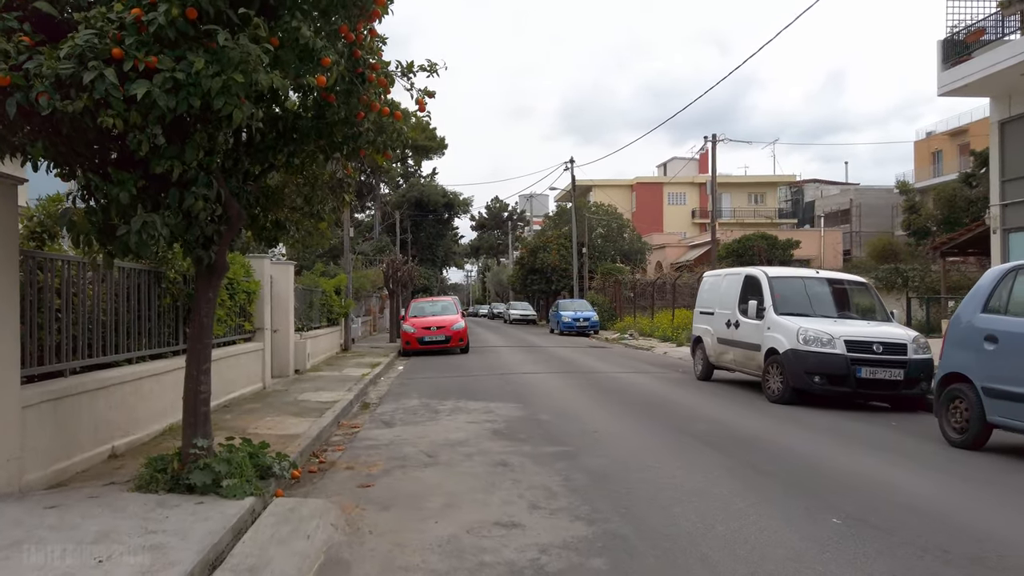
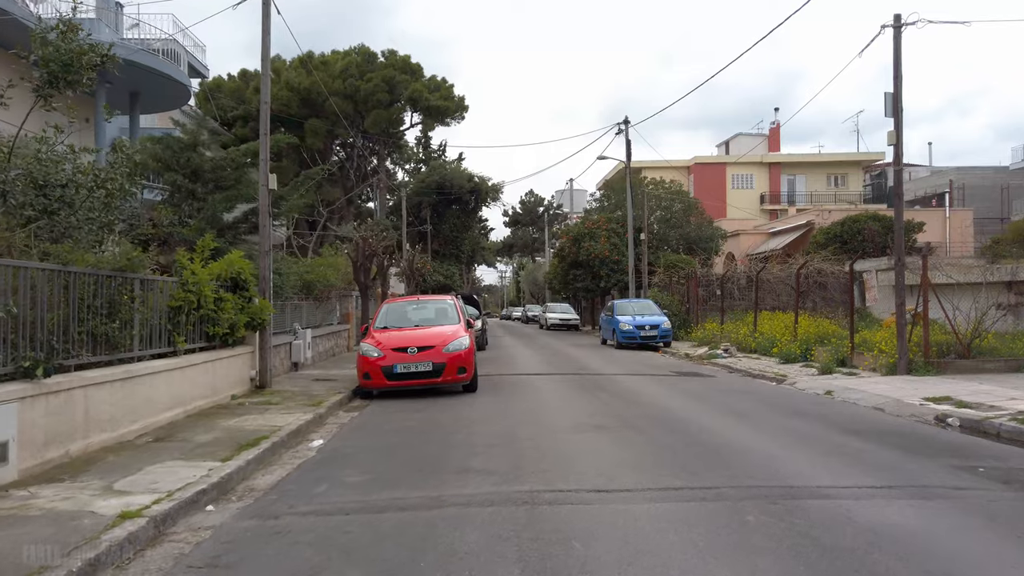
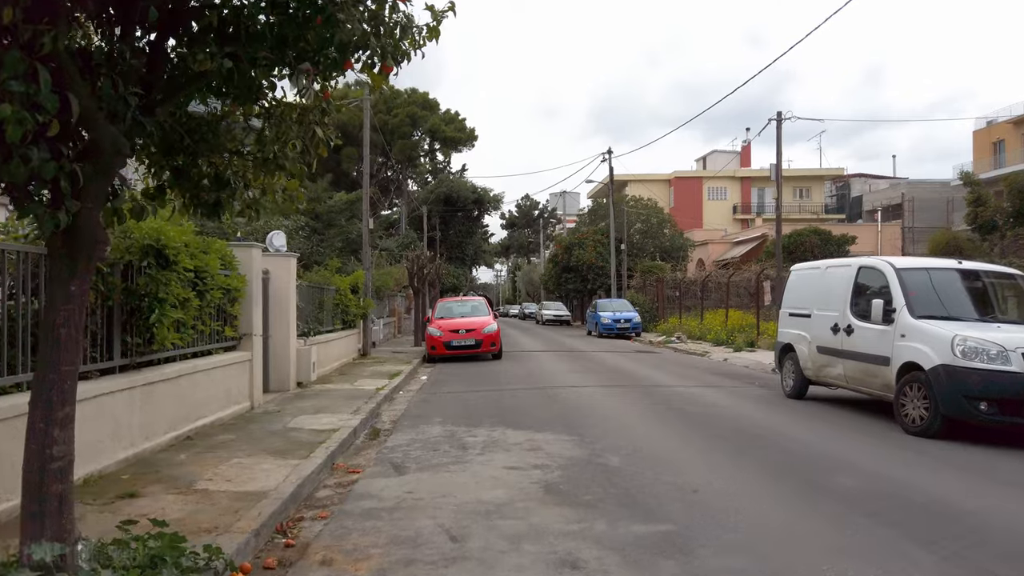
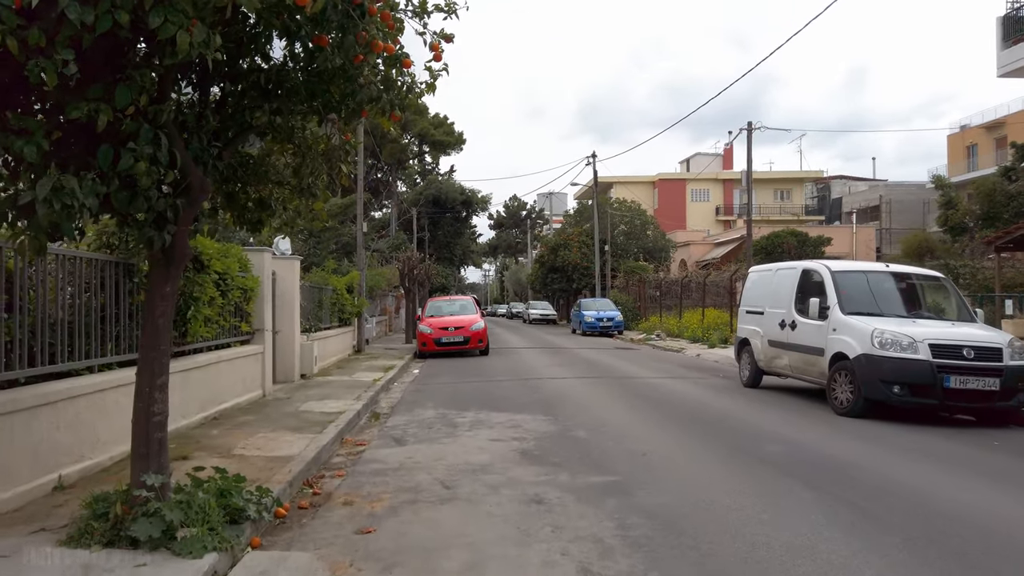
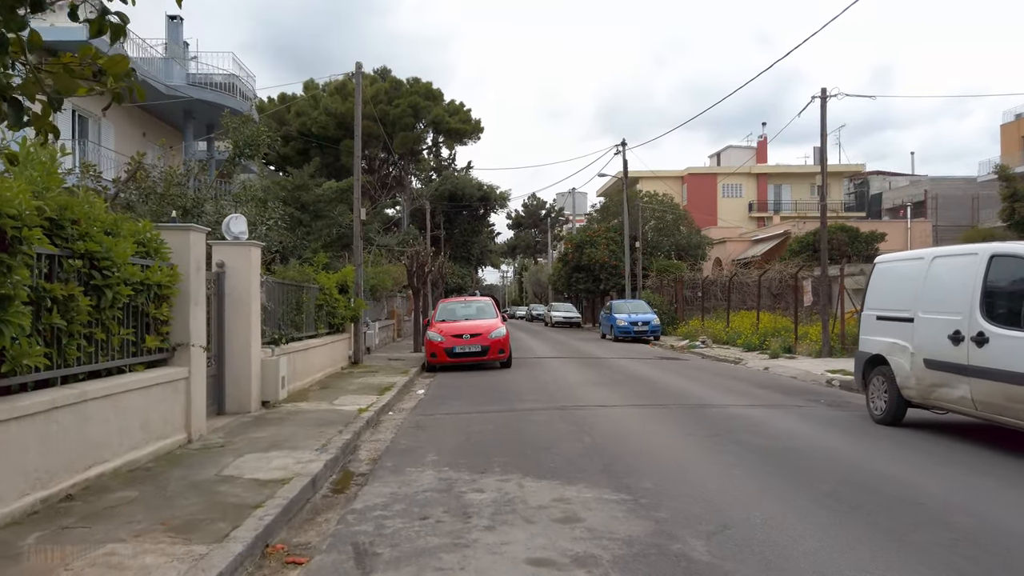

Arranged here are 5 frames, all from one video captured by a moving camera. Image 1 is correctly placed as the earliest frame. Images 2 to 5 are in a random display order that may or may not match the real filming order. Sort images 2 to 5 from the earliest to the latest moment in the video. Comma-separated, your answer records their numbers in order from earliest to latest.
4, 3, 5, 2
